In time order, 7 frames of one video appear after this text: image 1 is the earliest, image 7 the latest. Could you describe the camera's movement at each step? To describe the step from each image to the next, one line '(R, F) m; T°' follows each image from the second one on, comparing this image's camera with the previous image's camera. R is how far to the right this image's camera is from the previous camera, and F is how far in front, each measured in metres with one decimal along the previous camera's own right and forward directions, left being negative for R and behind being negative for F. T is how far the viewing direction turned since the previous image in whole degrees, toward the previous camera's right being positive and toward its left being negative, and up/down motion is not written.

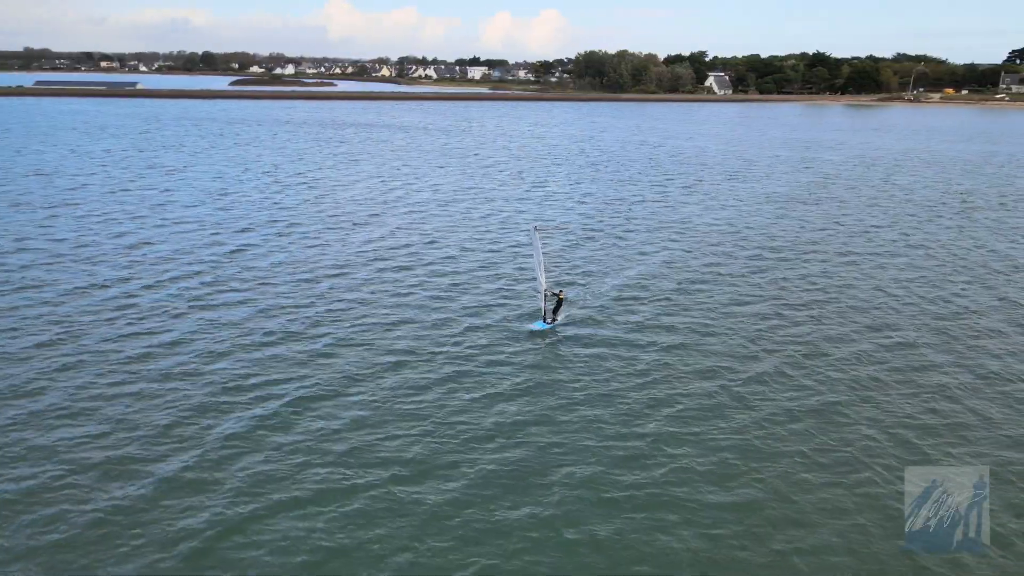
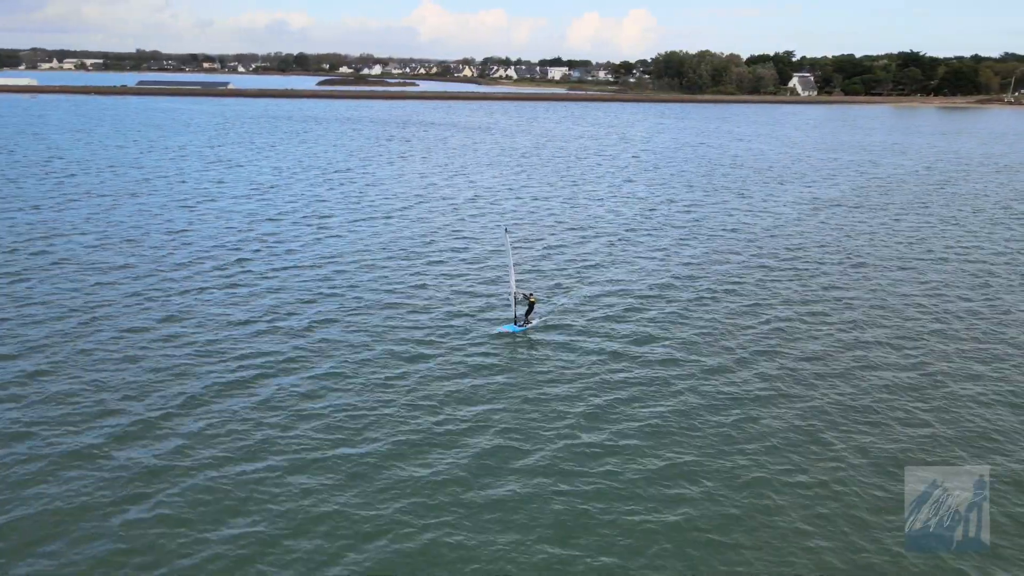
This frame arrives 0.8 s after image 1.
(+5.4, -1.3) m; -6°
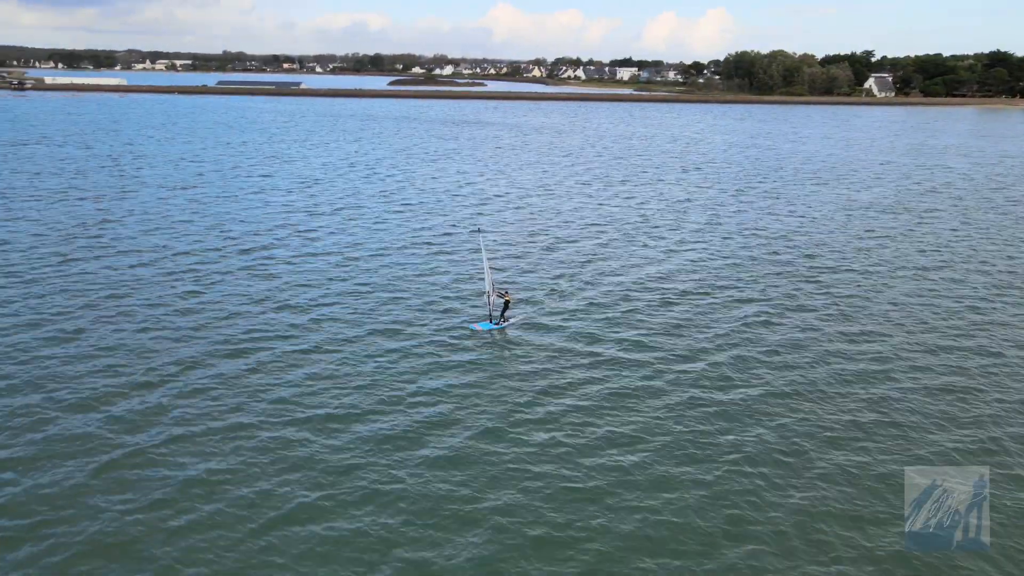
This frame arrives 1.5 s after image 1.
(+4.5, -1.9) m; -5°
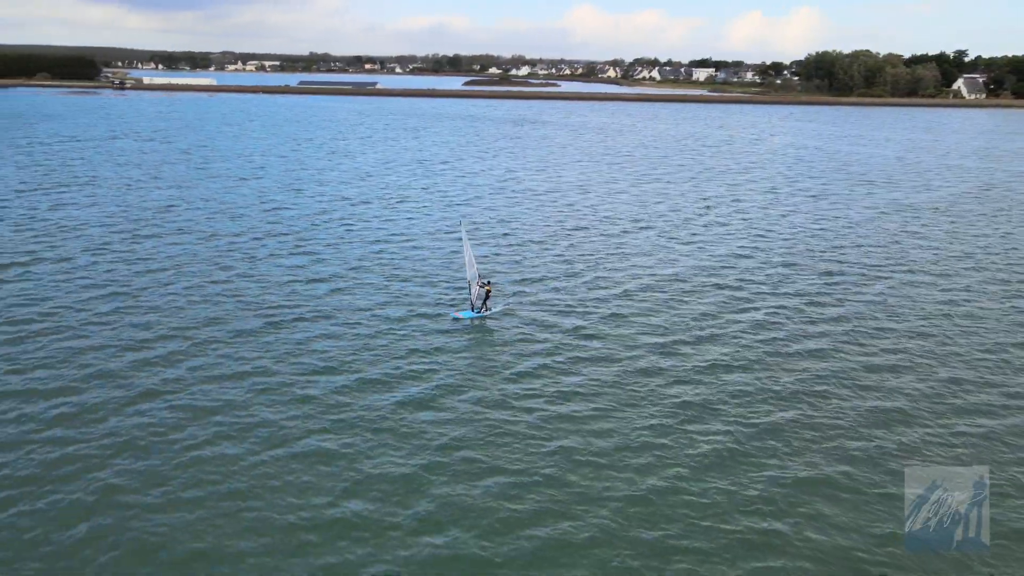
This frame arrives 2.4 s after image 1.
(+4.2, -3.3) m; -6°
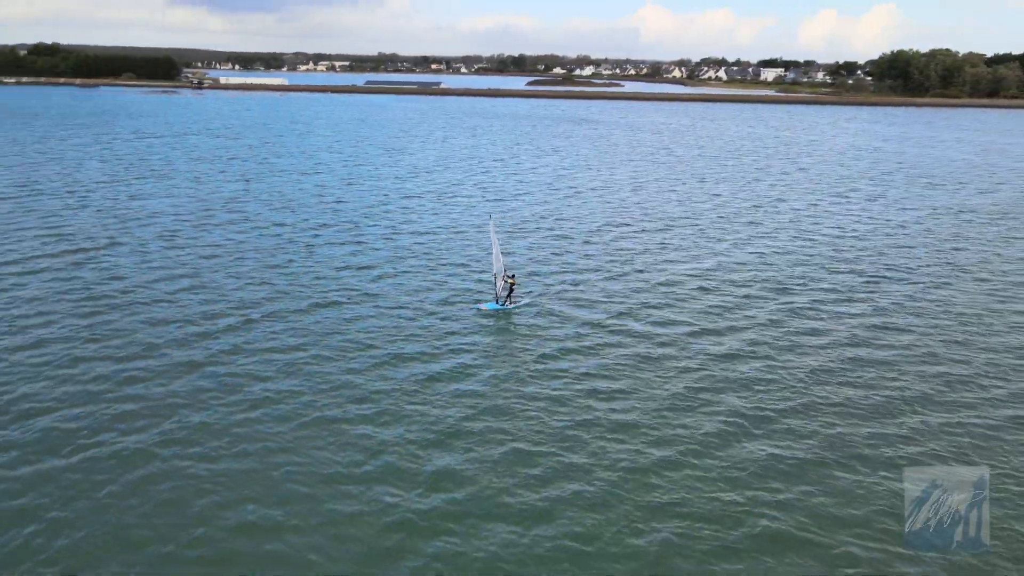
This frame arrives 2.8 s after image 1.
(+1.5, -1.9) m; -5°
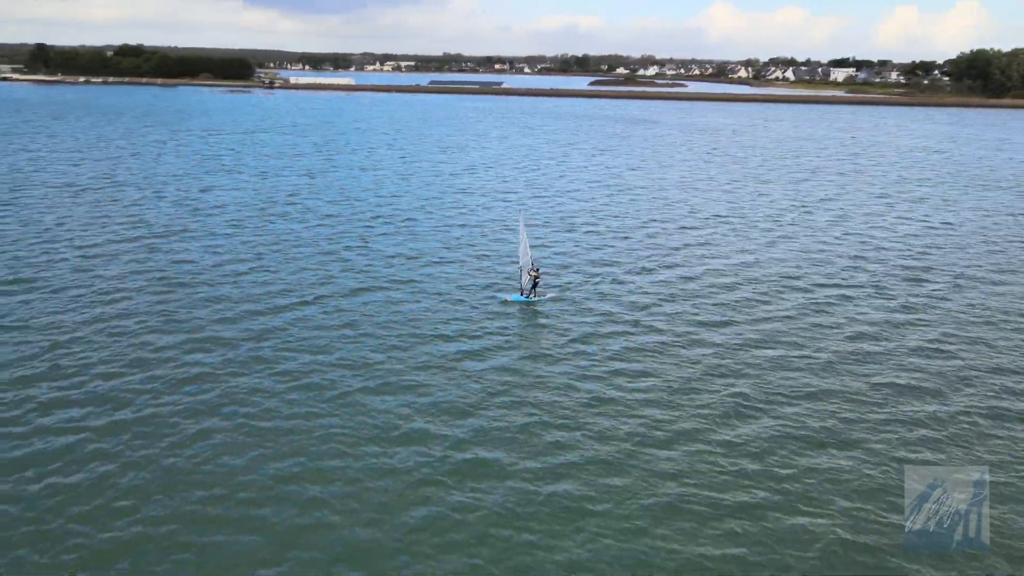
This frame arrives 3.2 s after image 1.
(+1.3, -1.9) m; -5°
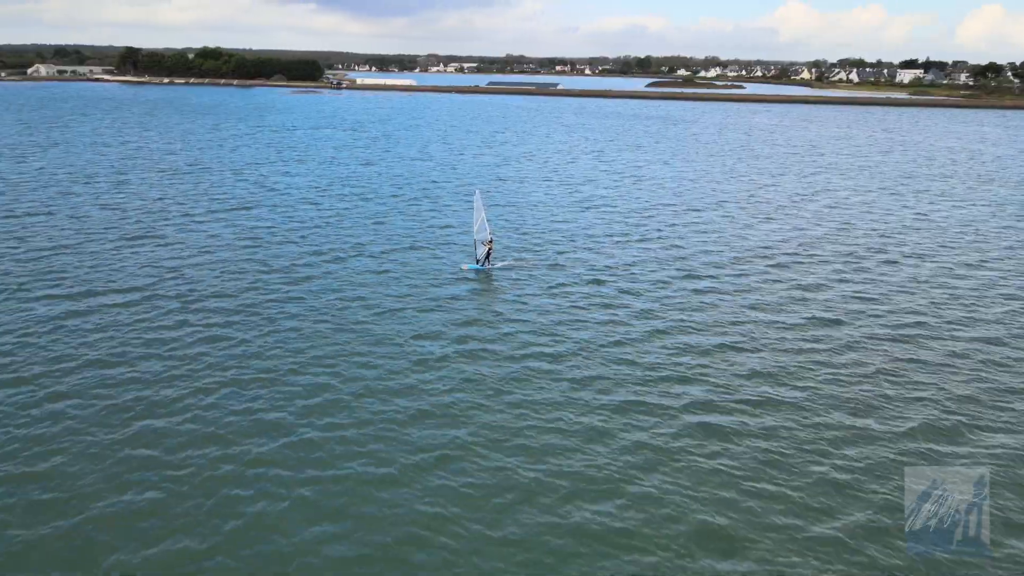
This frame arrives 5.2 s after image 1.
(+3.6, -9.1) m; -5°
